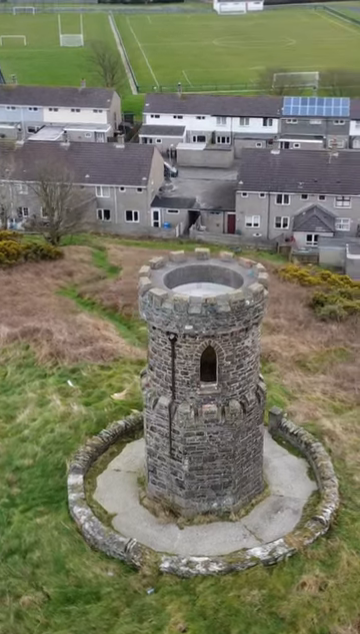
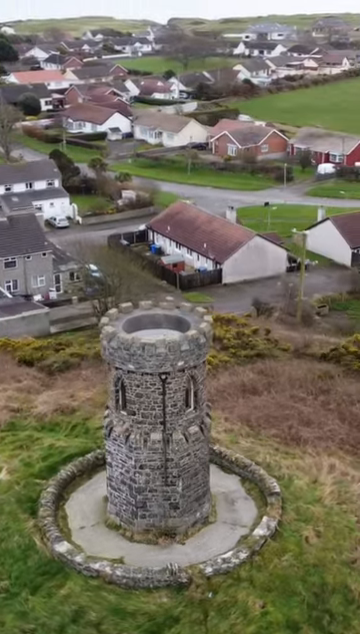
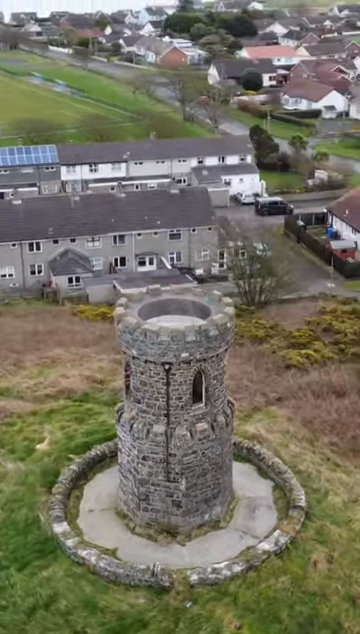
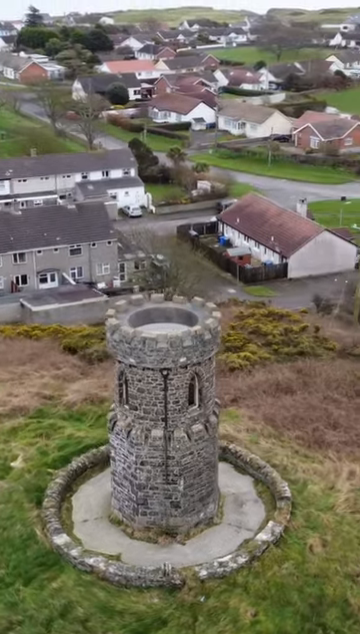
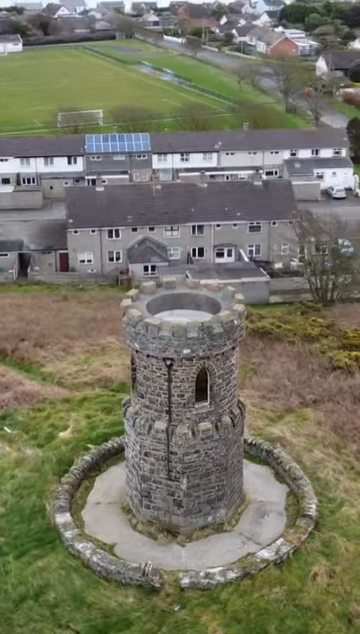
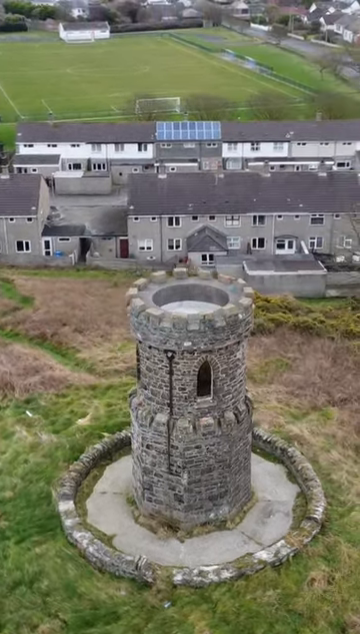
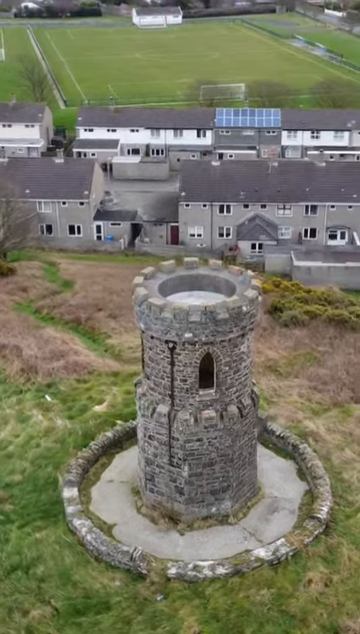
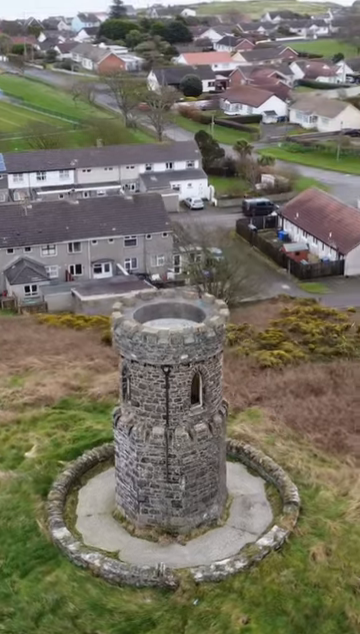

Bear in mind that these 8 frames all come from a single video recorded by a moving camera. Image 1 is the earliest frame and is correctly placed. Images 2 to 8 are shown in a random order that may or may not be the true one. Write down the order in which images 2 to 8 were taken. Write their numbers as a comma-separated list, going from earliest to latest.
7, 6, 5, 3, 8, 4, 2
